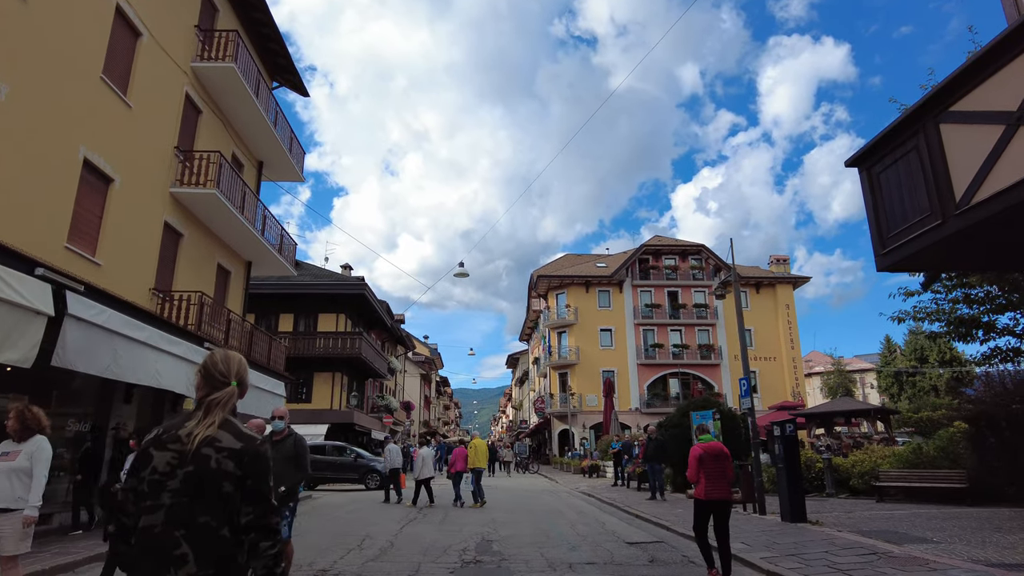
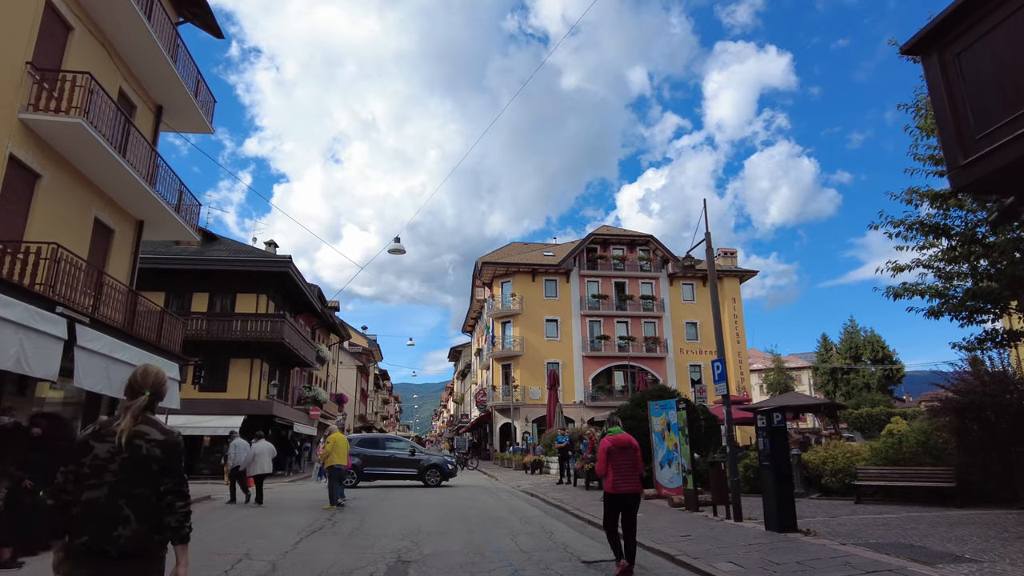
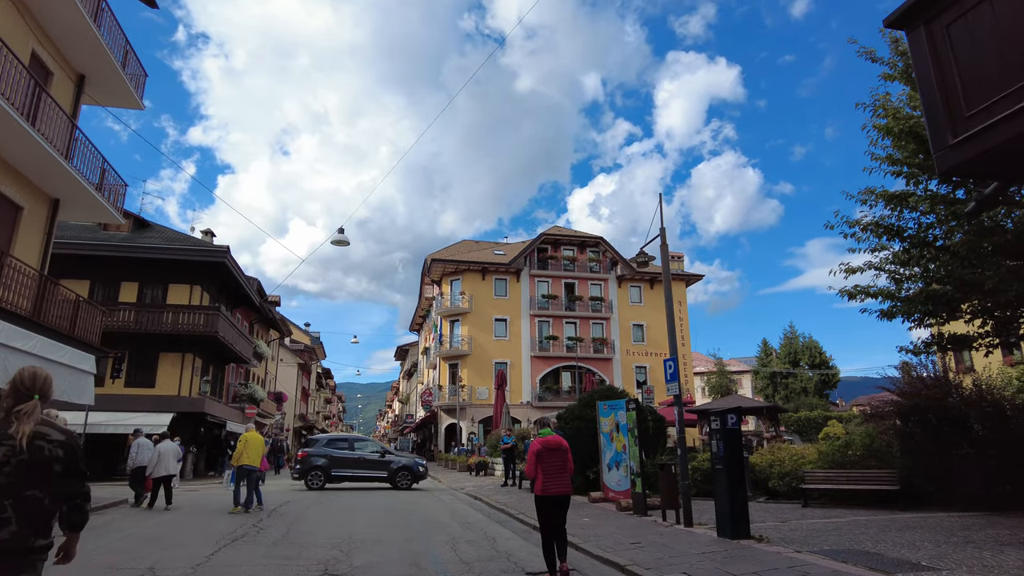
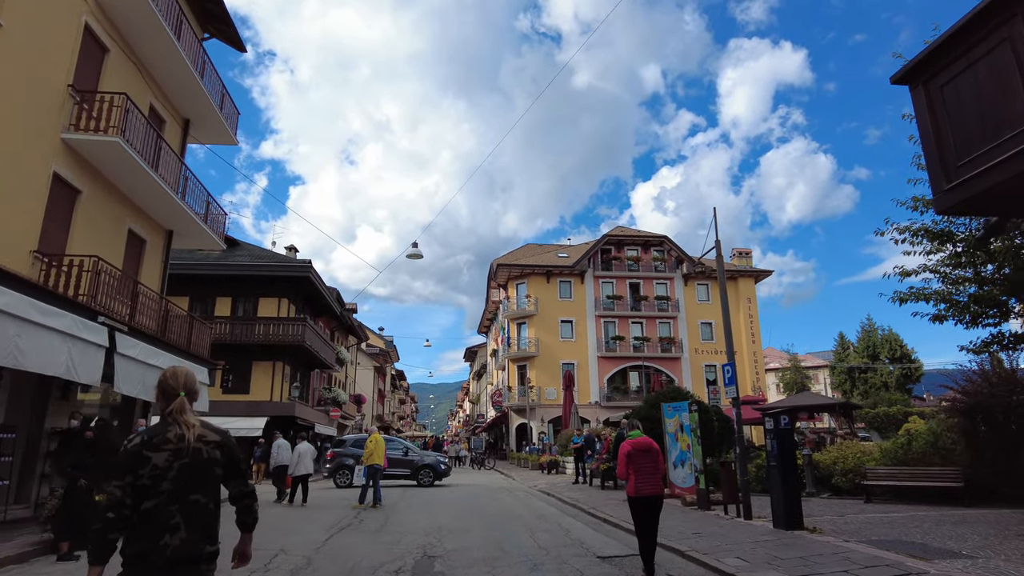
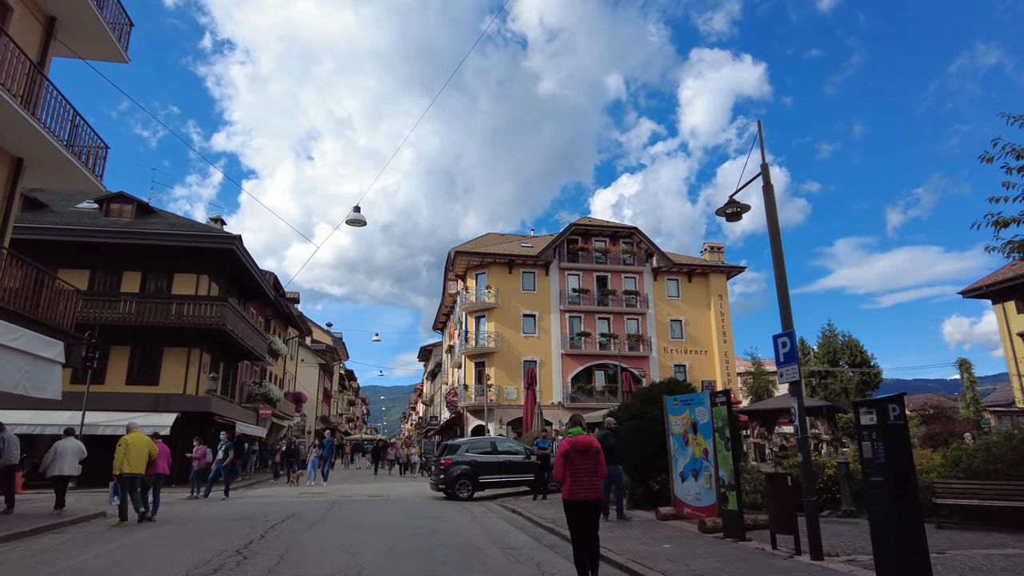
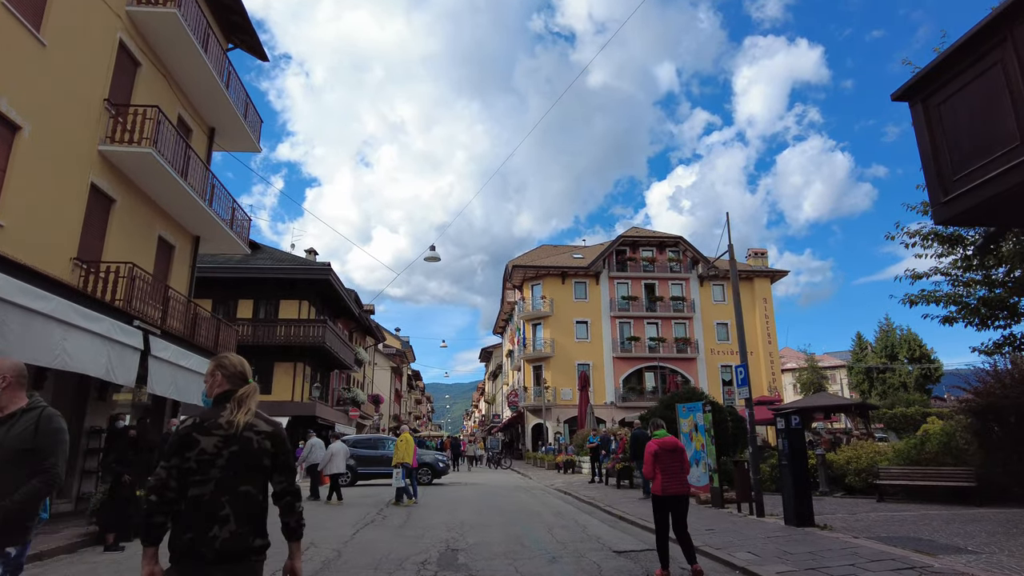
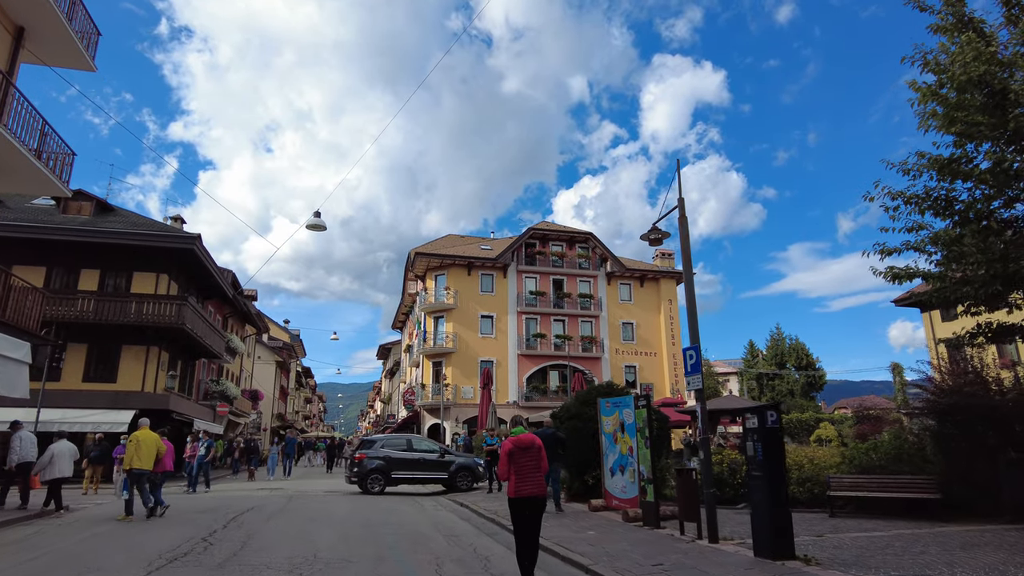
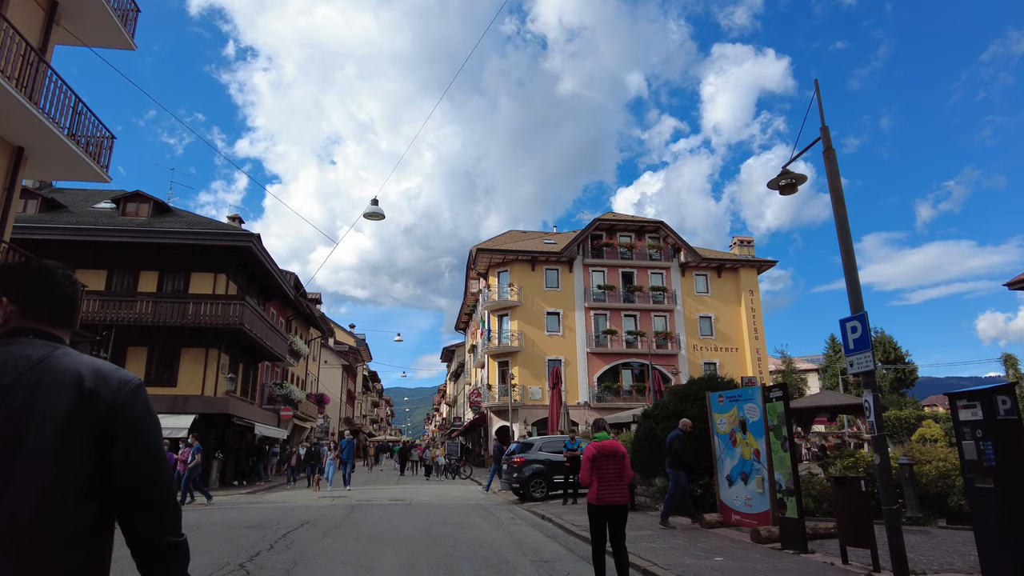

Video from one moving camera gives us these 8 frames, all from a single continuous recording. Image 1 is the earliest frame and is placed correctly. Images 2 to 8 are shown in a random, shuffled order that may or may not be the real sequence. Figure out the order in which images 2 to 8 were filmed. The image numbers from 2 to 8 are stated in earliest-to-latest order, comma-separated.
6, 4, 2, 3, 7, 5, 8
